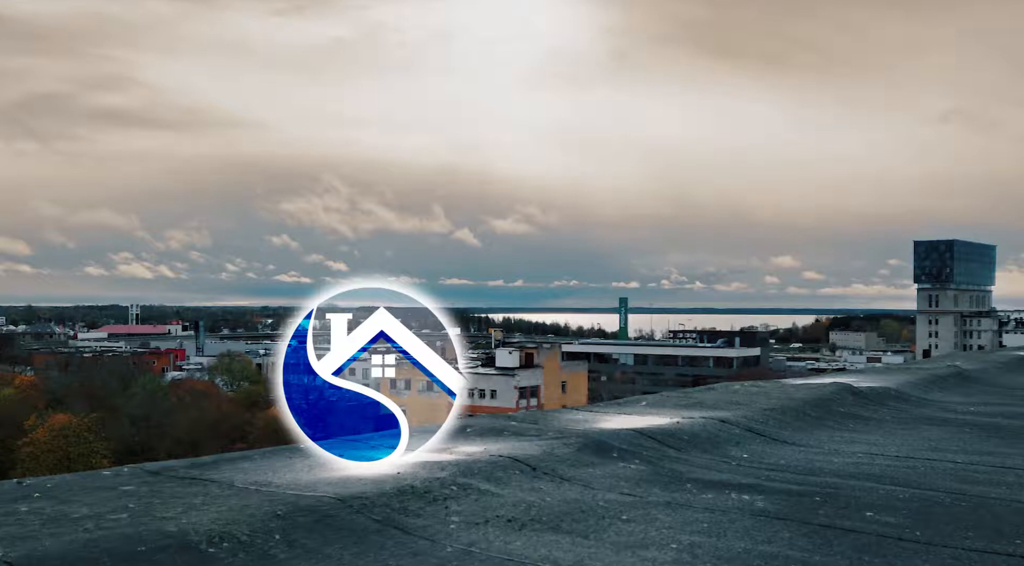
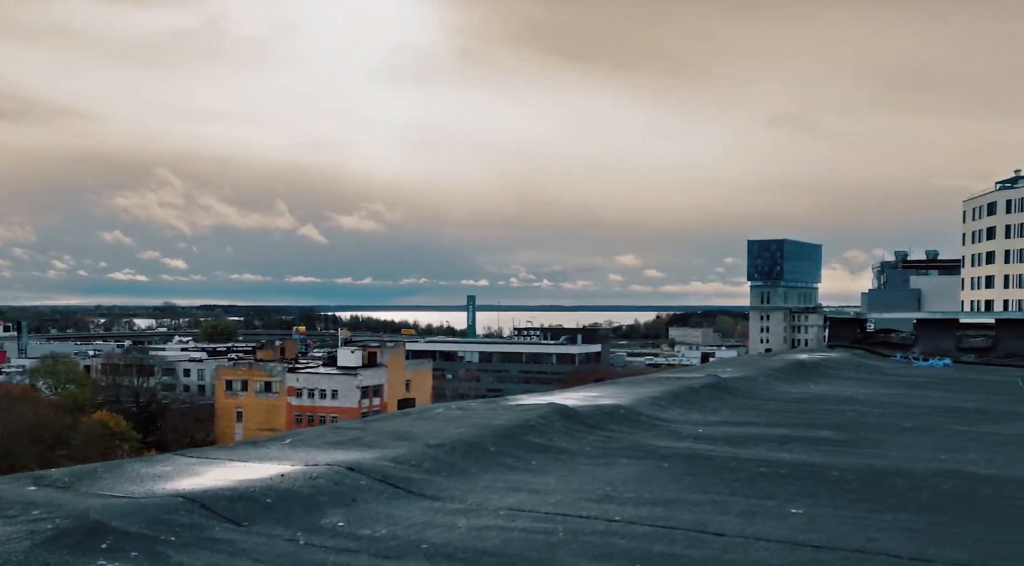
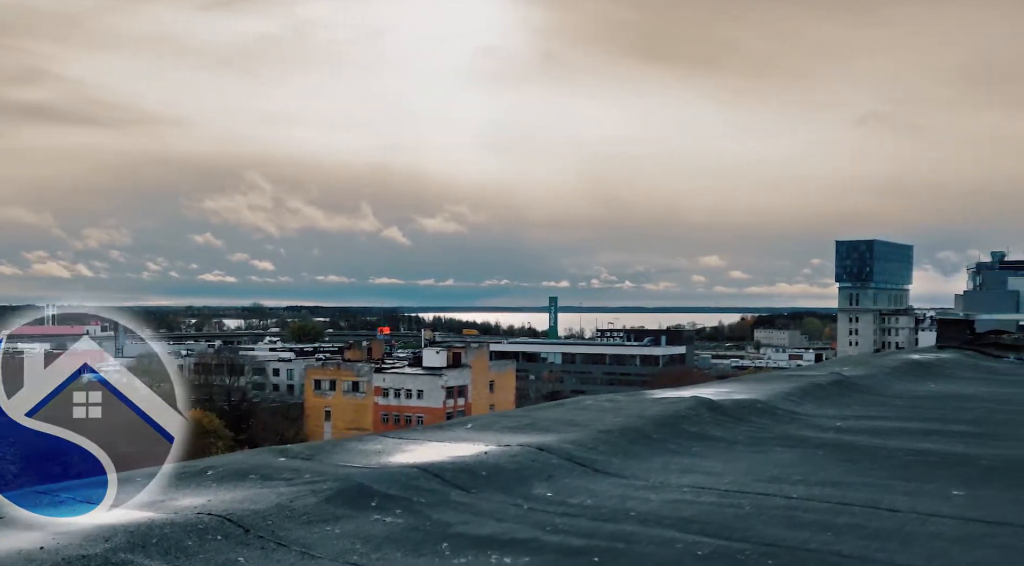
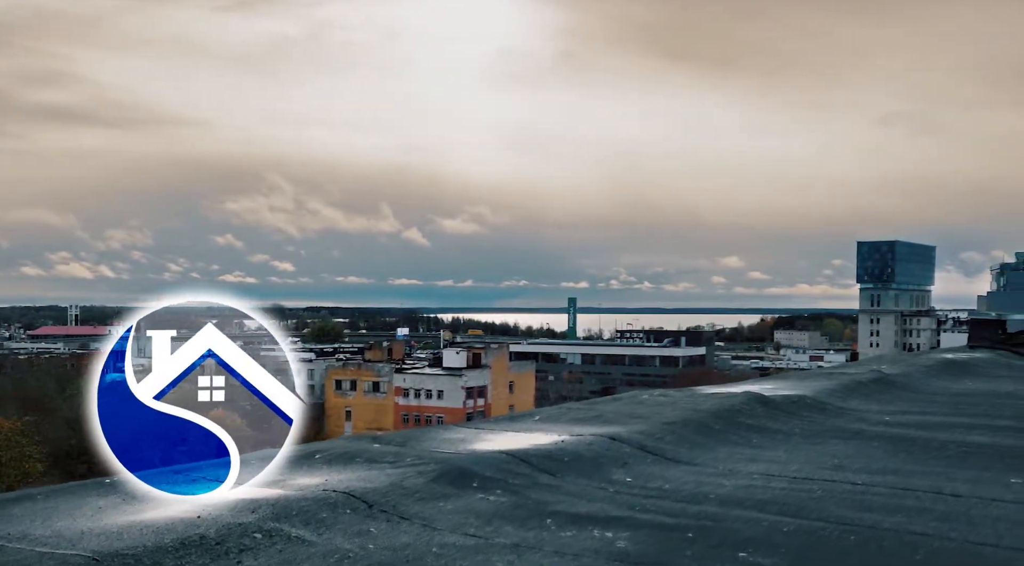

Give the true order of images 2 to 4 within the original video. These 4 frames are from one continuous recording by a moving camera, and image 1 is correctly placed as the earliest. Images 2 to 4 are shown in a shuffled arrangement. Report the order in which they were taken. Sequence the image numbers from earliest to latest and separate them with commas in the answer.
4, 3, 2
